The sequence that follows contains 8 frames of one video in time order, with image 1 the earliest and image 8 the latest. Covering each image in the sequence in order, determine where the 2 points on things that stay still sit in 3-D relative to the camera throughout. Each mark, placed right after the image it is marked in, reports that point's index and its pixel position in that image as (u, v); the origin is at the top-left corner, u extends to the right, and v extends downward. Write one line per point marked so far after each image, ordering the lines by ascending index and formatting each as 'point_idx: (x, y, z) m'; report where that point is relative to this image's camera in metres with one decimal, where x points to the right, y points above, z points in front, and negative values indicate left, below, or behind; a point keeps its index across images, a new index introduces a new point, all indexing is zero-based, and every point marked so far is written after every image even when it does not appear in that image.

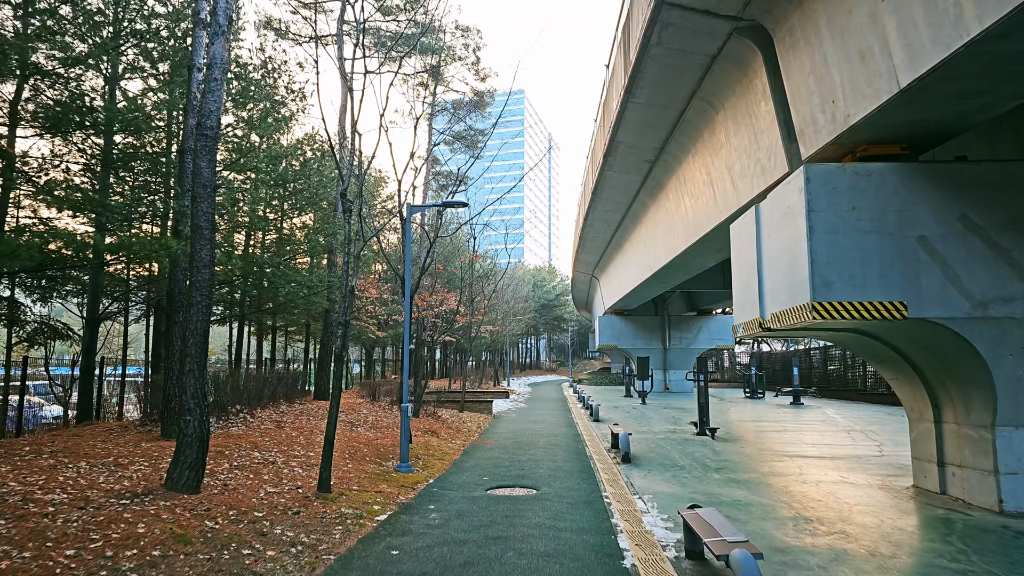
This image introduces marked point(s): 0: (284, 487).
0: (-1.9, -1.7, +5.5) m
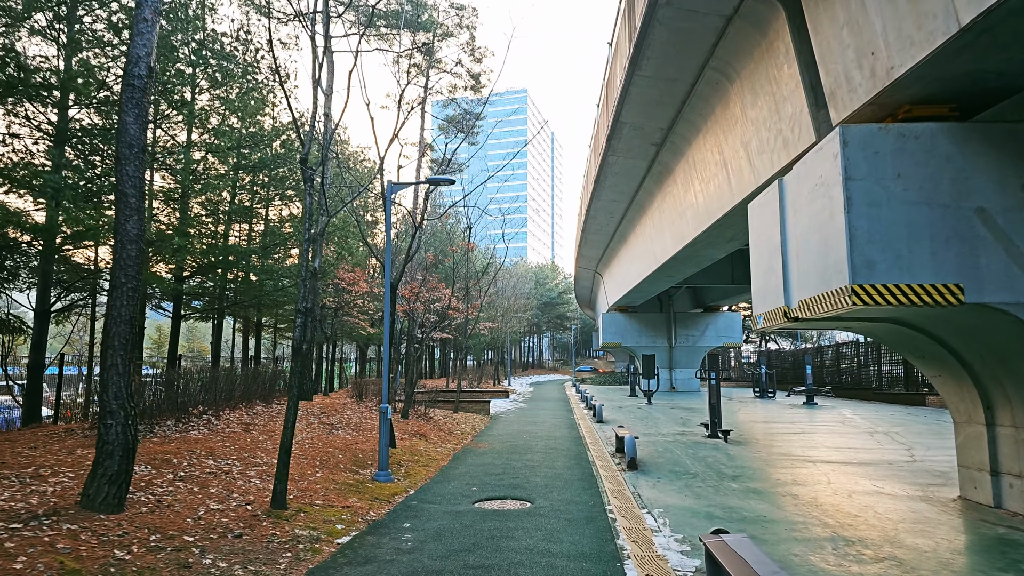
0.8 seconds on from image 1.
0: (-2.0, -1.5, +4.7) m
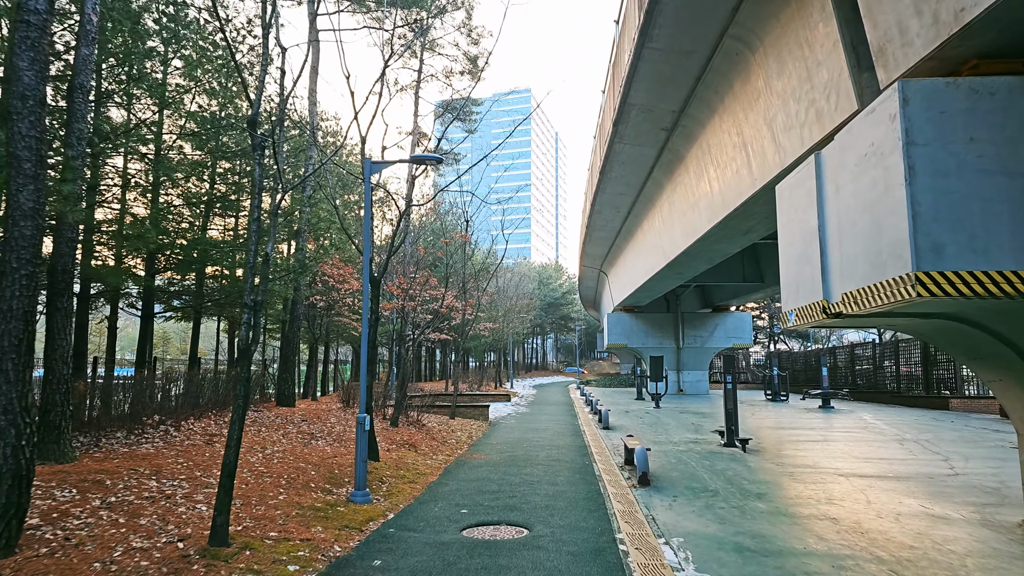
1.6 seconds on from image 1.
0: (-2.1, -1.5, +3.9) m
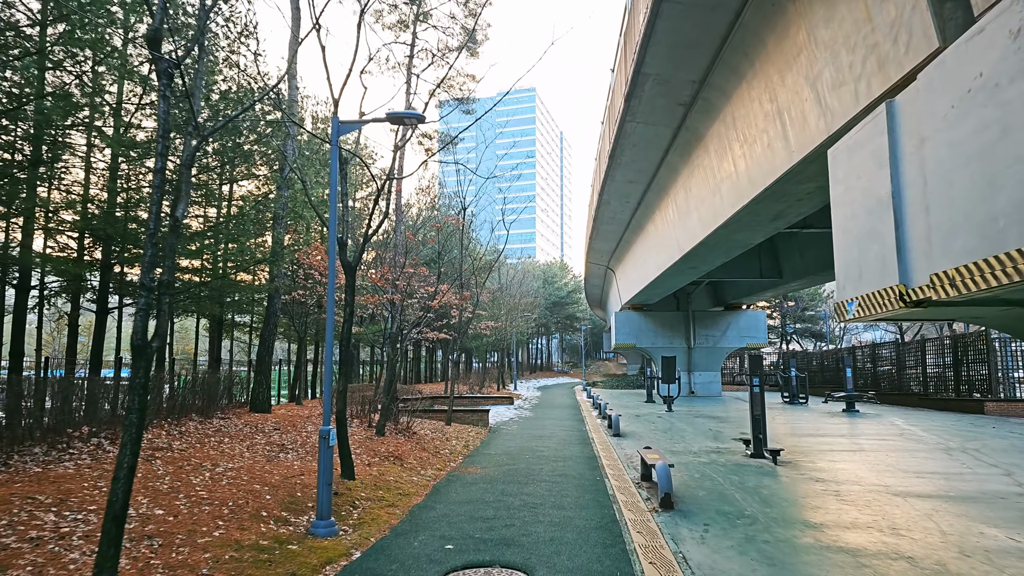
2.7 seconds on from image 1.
0: (-2.1, -1.4, +2.8) m
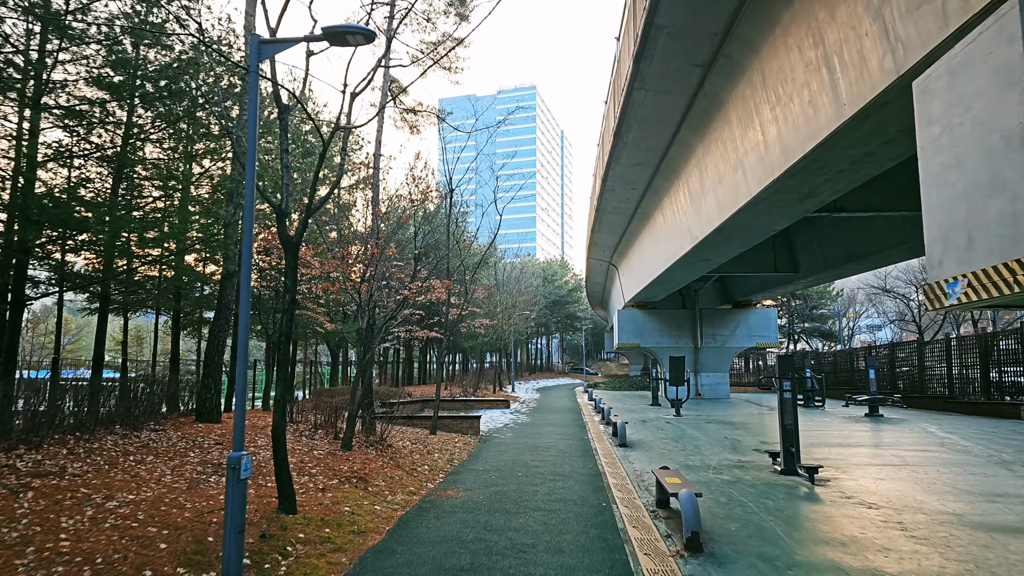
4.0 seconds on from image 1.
0: (-2.2, -1.2, +1.5) m
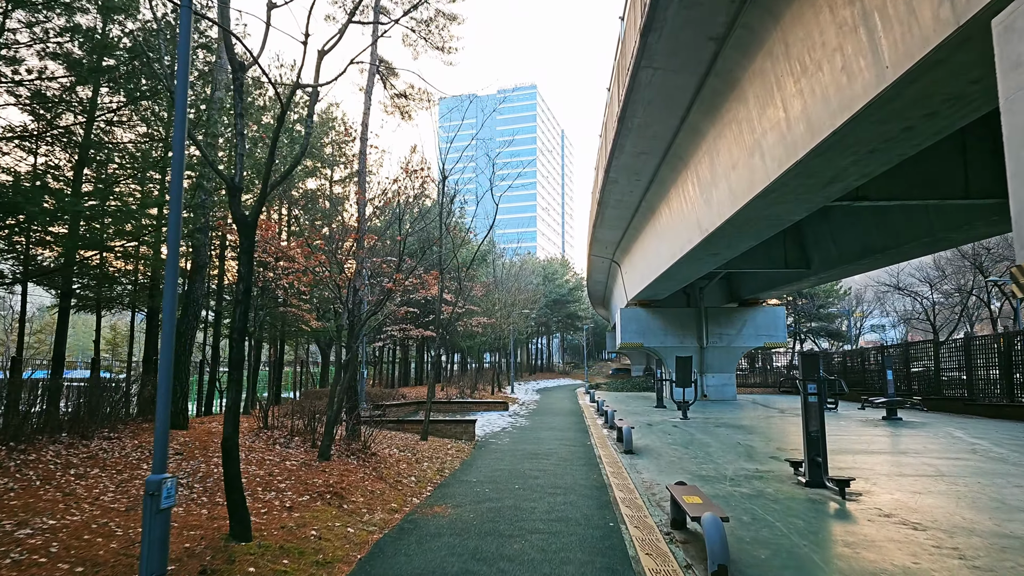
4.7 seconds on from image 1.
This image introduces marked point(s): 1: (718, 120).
0: (-2.3, -1.1, +0.8) m
1: (+3.0, +2.4, +9.5) m
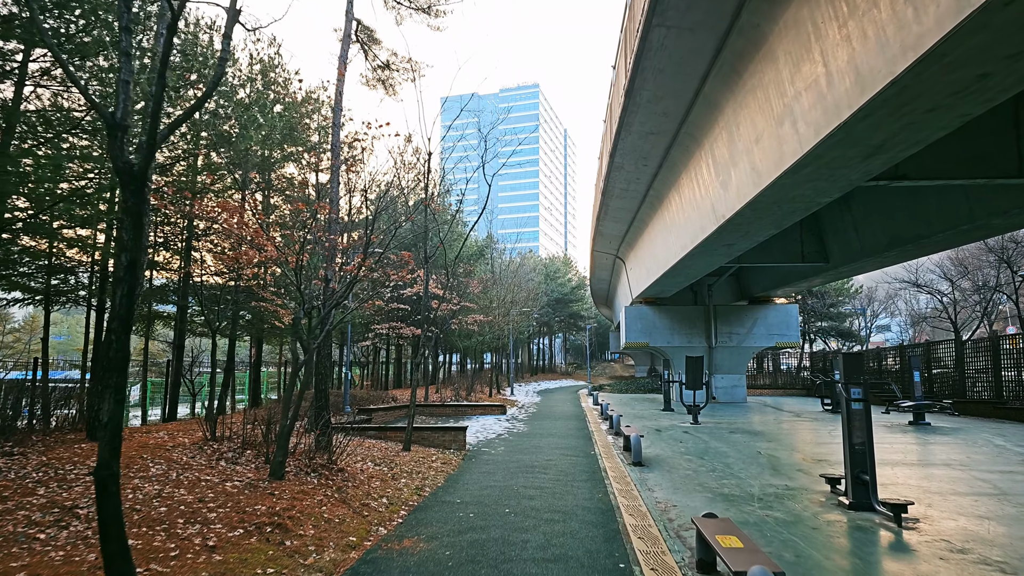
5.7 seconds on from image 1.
0: (-2.4, -1.0, -0.3) m
1: (+2.9, +2.5, +8.4) m
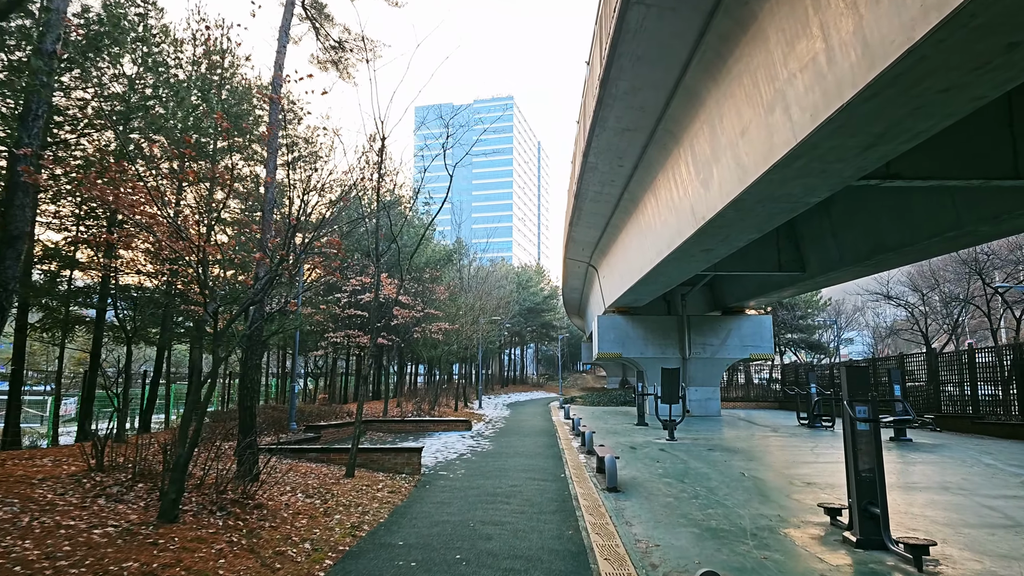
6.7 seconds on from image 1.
0: (-2.5, -0.9, -1.4) m
1: (+2.4, +2.5, +7.6) m
